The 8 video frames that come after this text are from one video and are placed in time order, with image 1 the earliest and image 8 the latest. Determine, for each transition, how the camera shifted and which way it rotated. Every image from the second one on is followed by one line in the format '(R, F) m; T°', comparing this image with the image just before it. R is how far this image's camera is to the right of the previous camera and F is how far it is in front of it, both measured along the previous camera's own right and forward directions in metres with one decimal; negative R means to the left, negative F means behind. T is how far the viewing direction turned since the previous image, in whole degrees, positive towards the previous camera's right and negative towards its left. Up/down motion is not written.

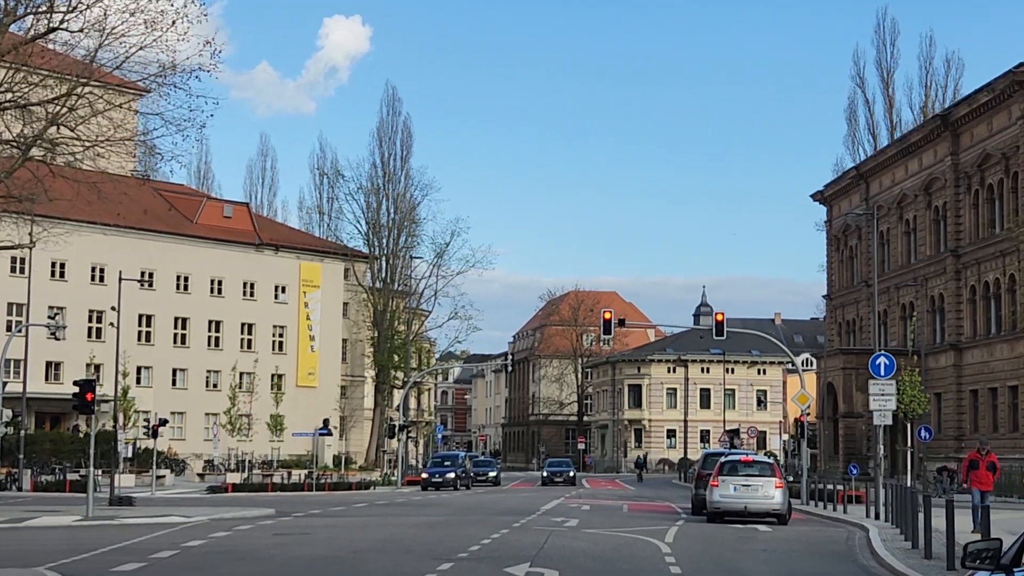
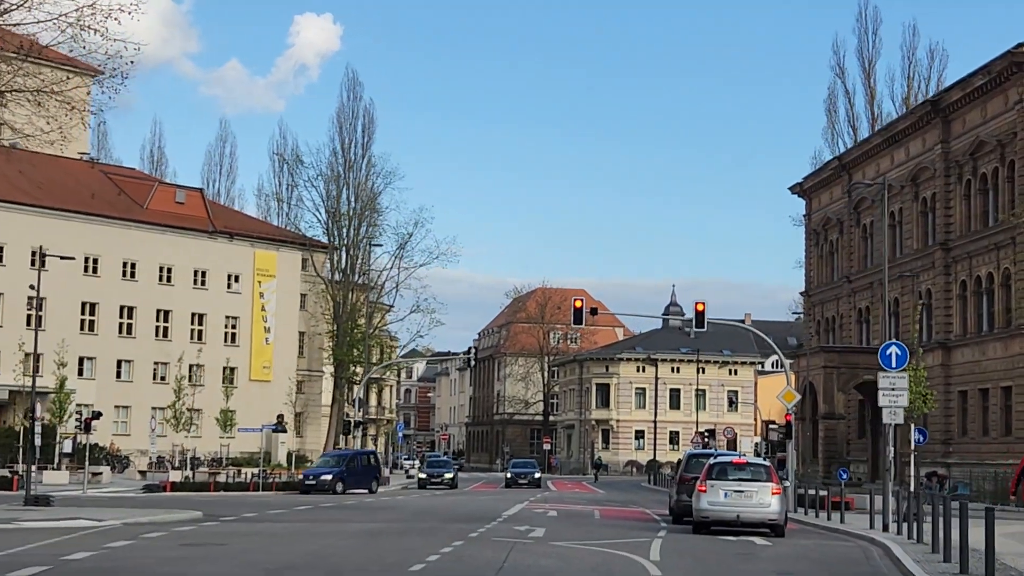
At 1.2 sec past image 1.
(+0.1, +3.6) m; +1°
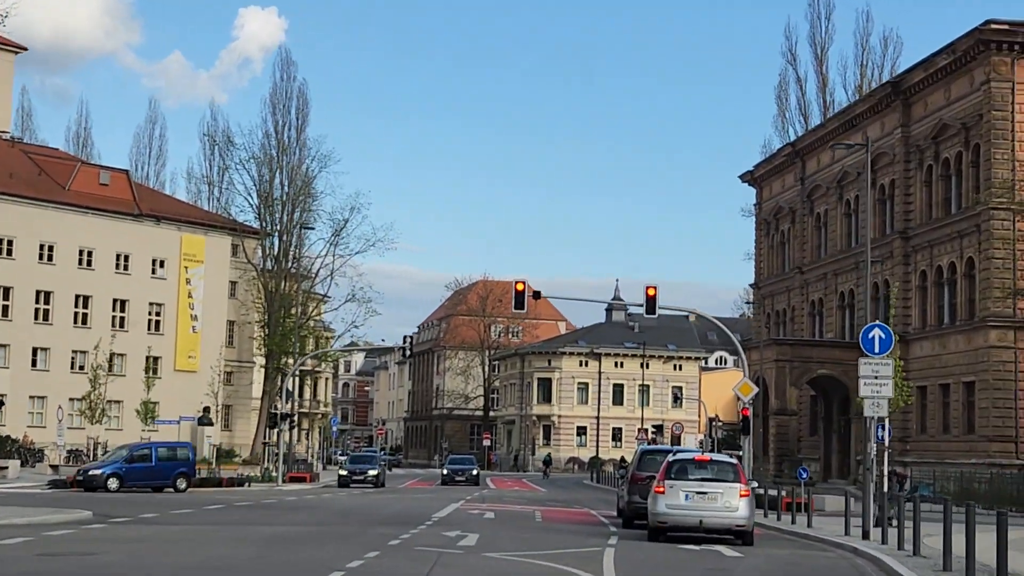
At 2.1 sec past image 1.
(+0.1, +3.1) m; +2°
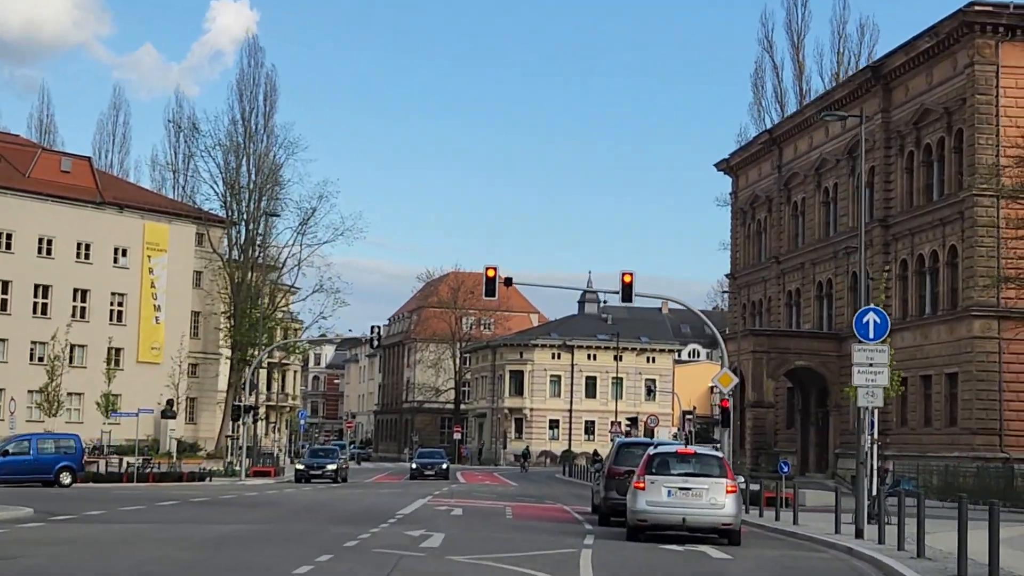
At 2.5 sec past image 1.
(0.0, +1.5) m; +1°
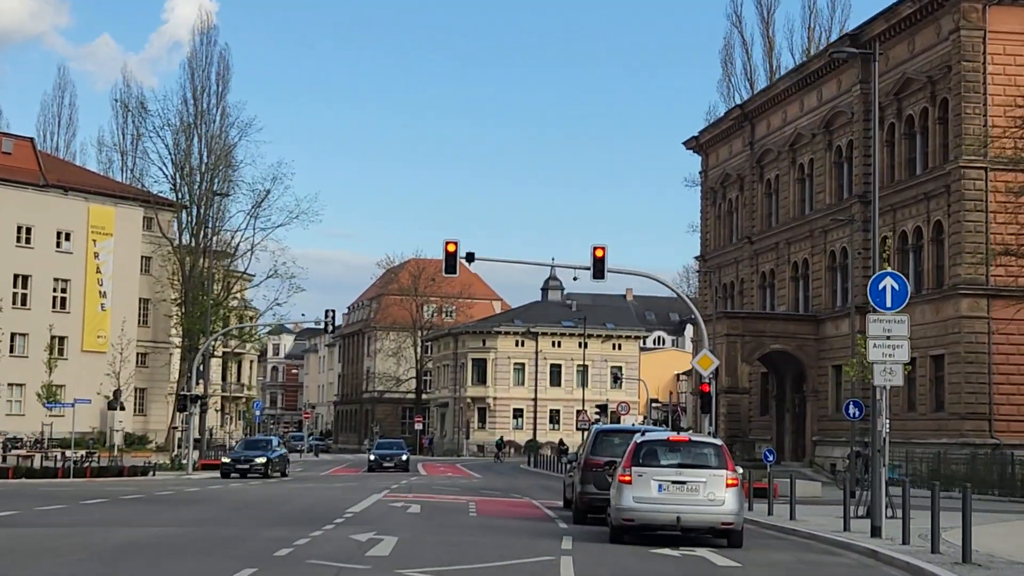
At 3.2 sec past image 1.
(0.0, +2.8) m; +1°
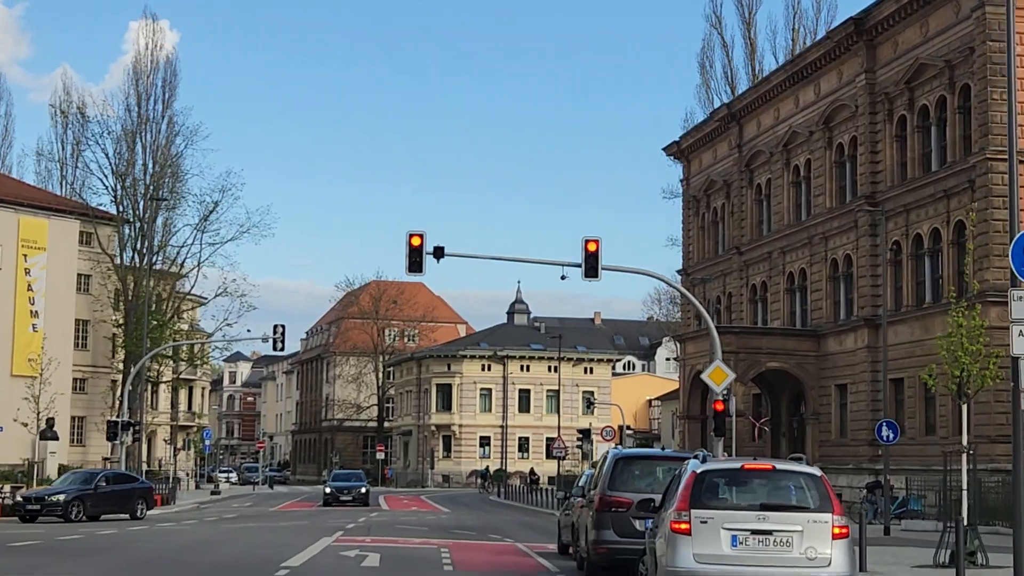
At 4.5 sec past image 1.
(-0.3, +5.2) m; +1°
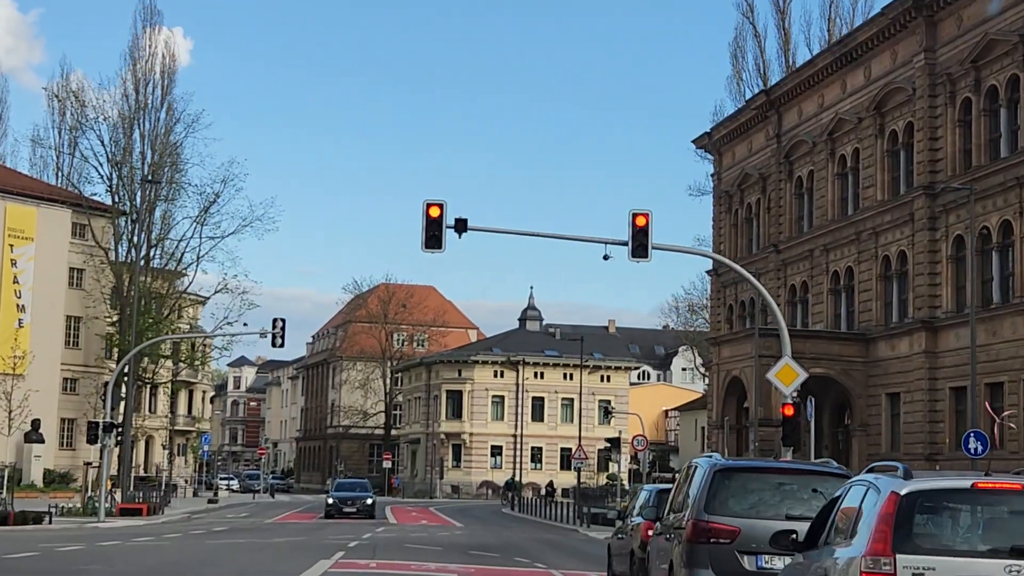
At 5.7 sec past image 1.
(-0.4, +4.1) m; 0°
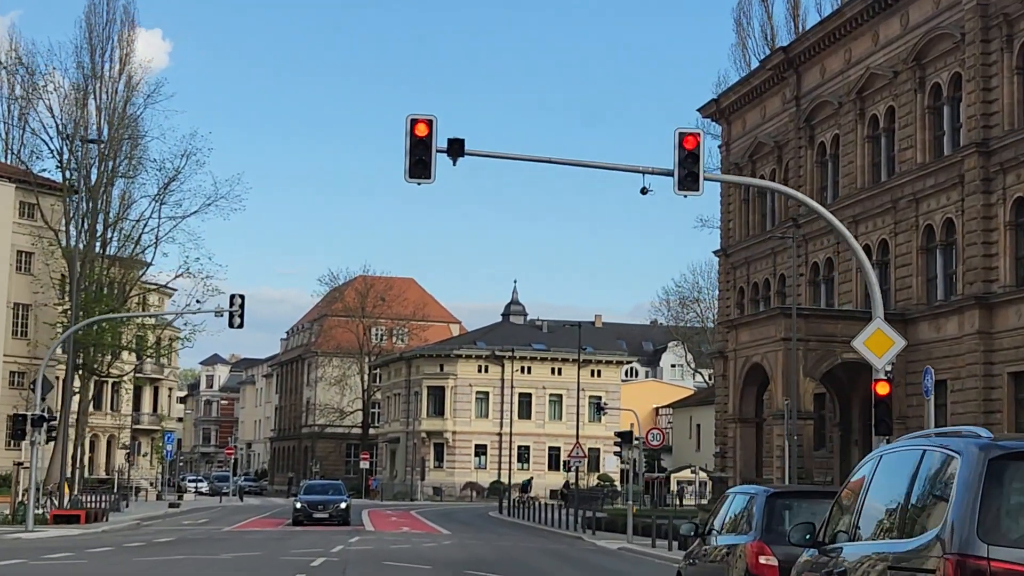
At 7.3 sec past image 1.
(-0.4, +5.5) m; +1°
